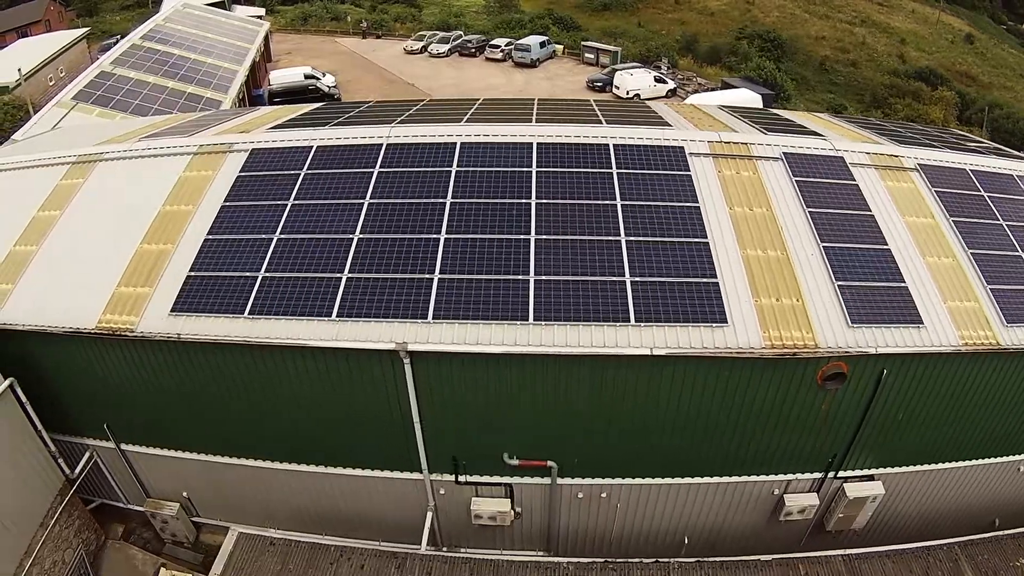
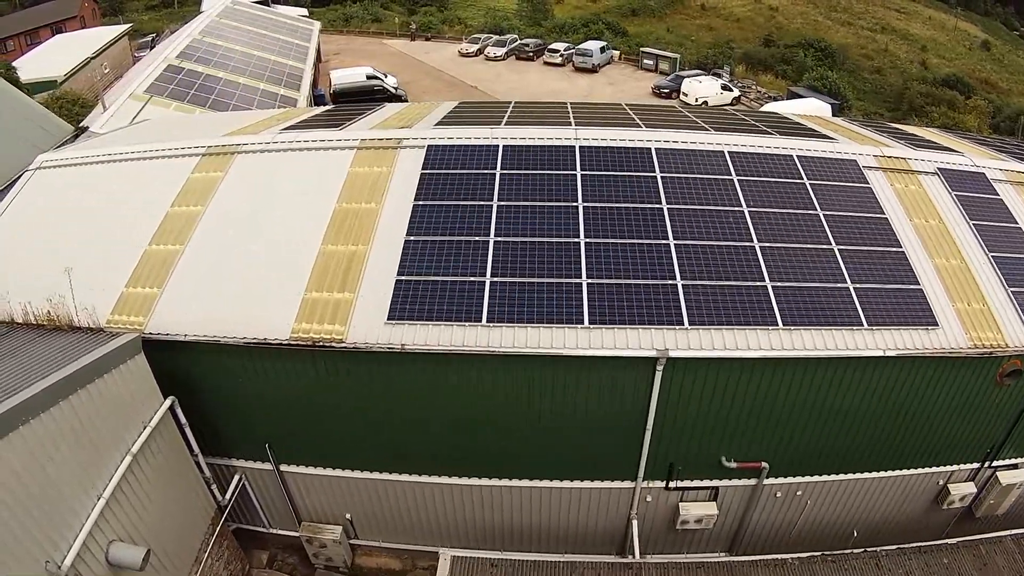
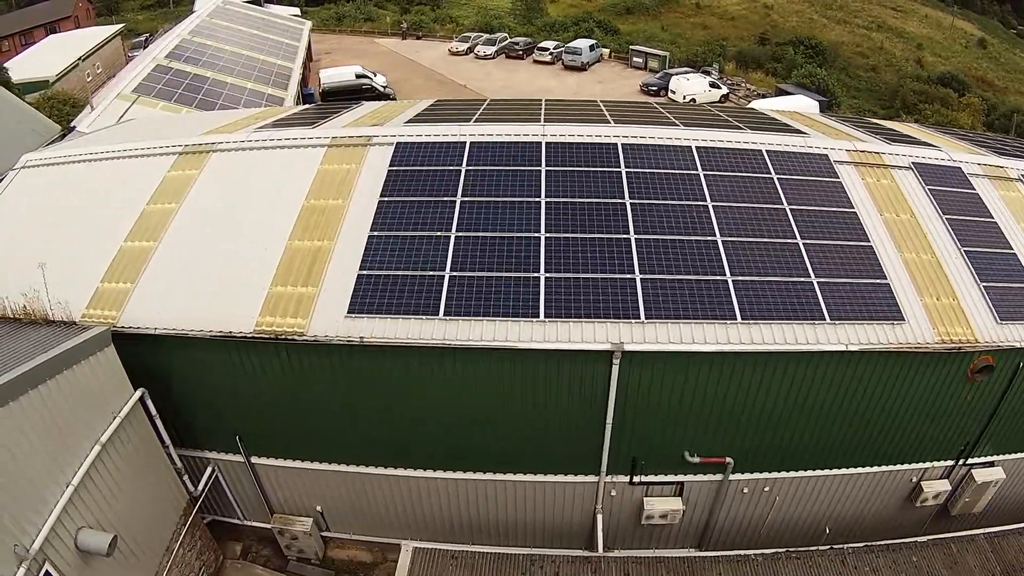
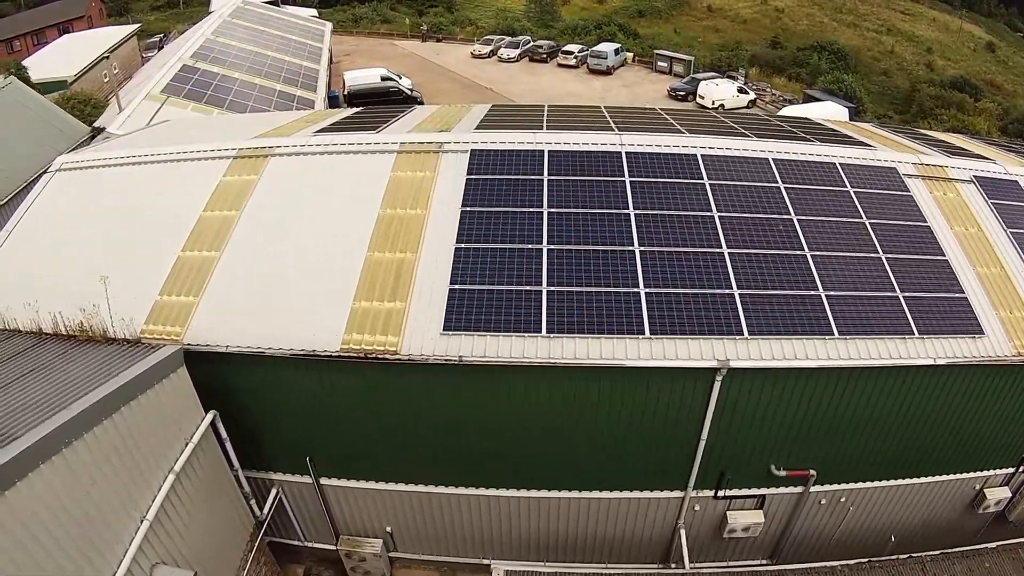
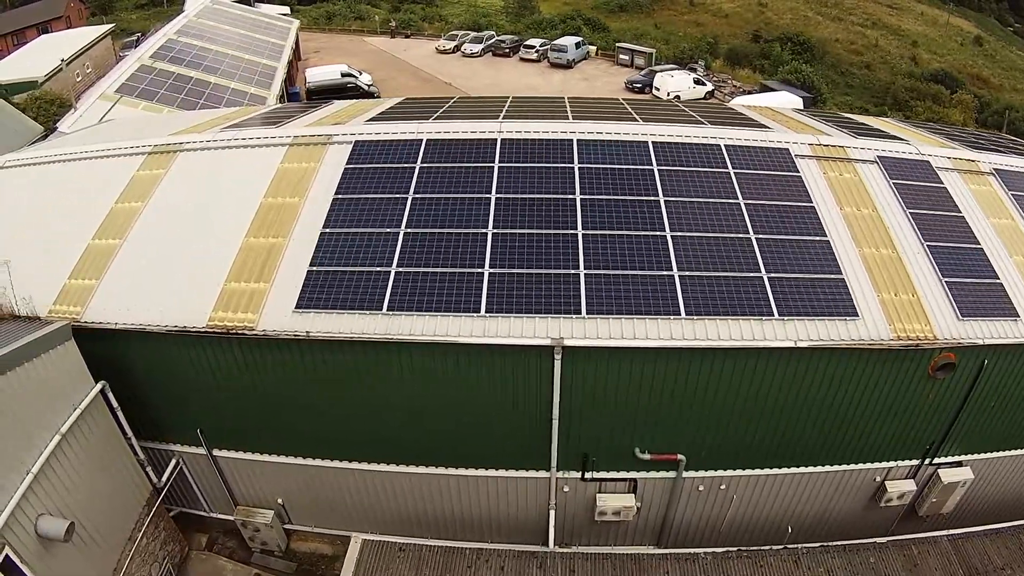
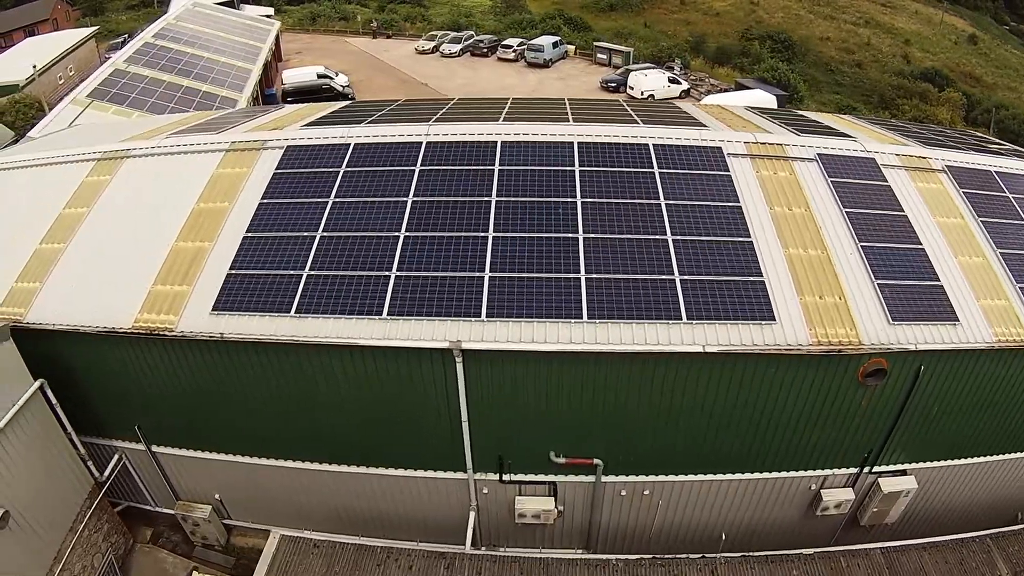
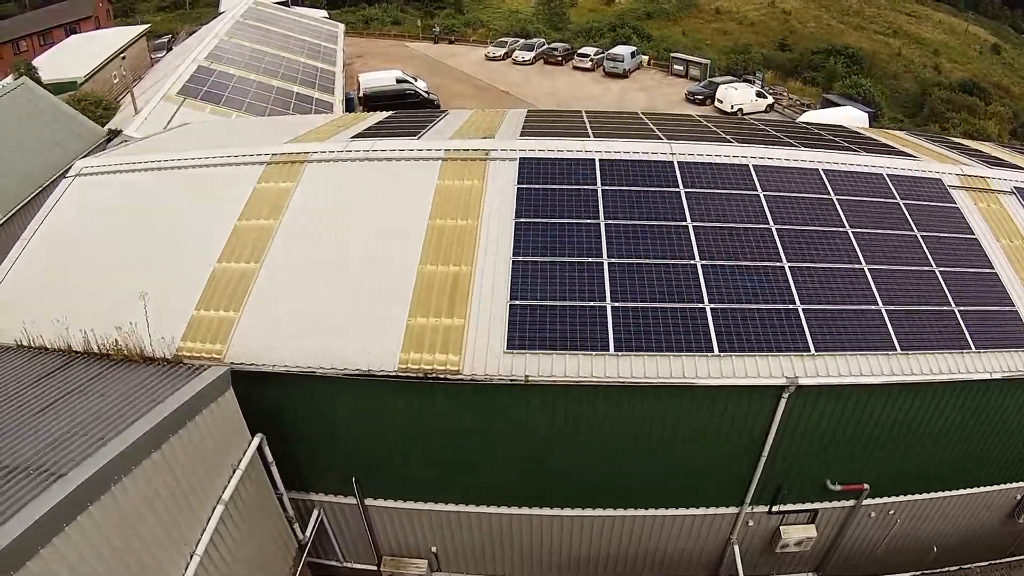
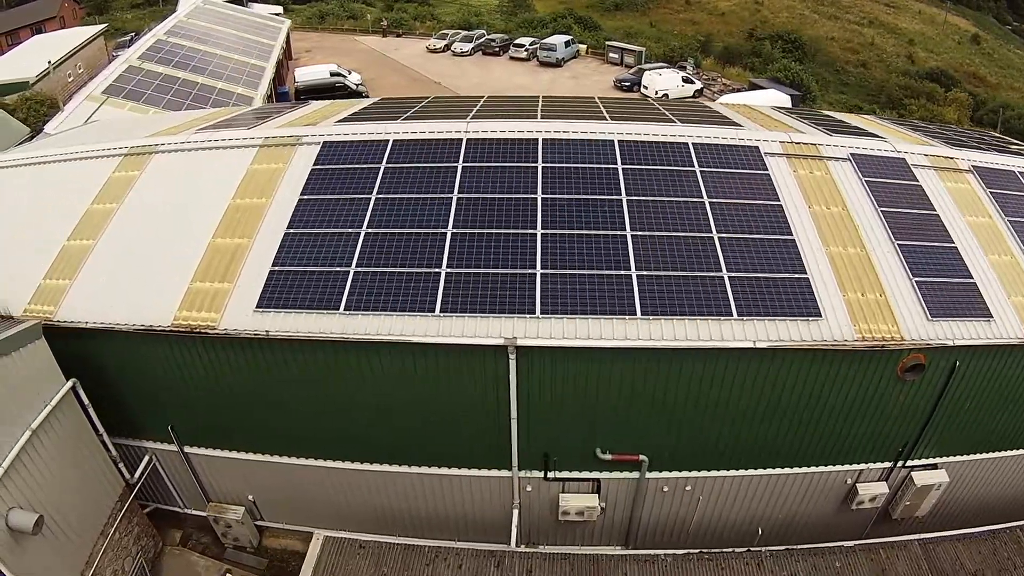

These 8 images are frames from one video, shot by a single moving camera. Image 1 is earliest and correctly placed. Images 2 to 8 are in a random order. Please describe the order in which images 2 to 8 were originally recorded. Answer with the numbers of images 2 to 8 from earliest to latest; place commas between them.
6, 8, 5, 3, 2, 4, 7
